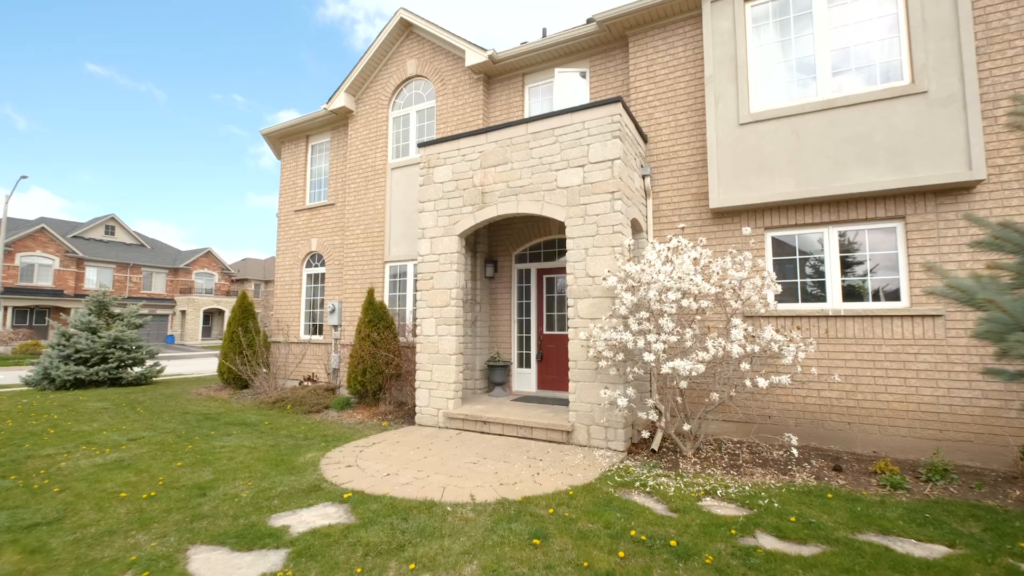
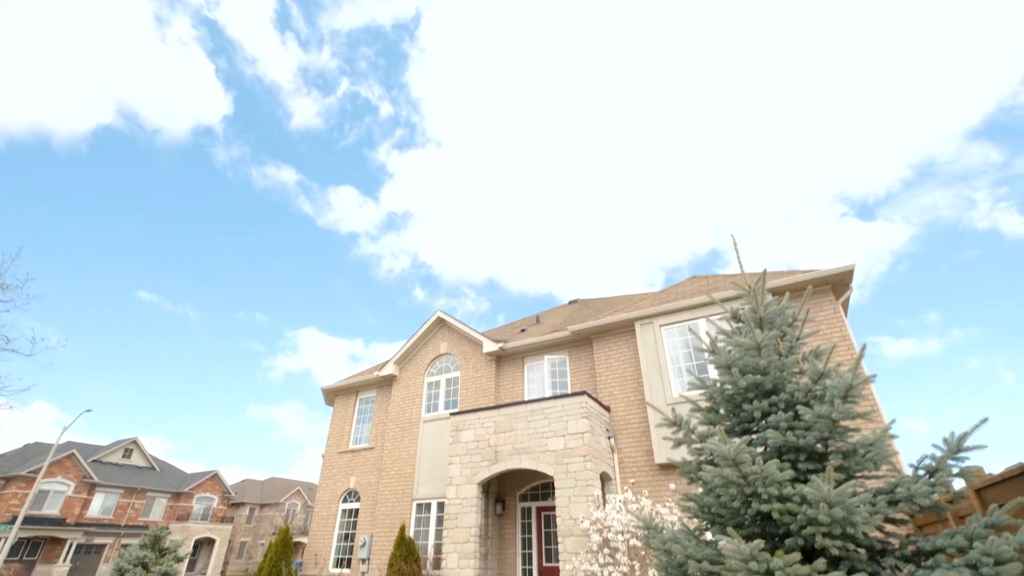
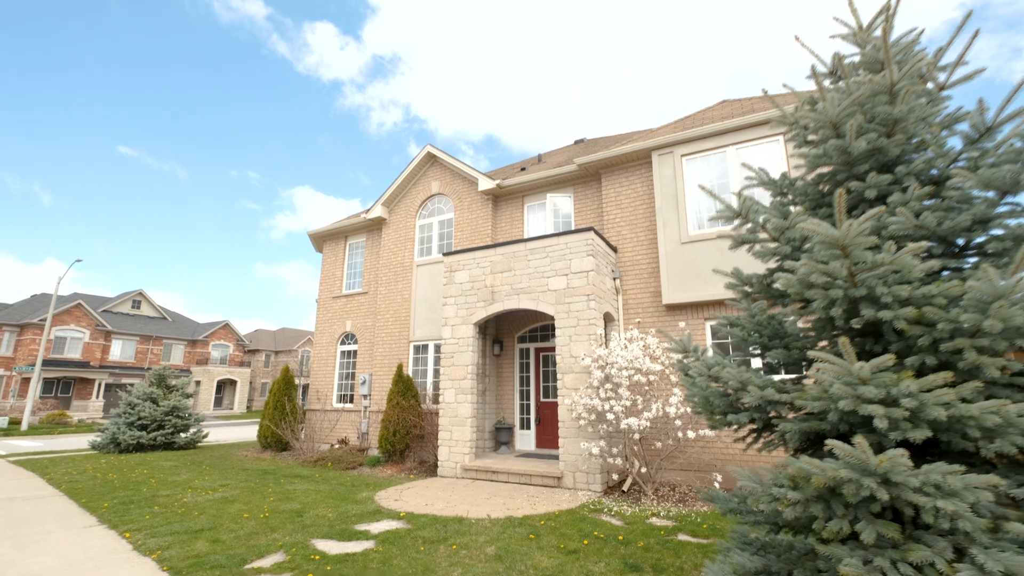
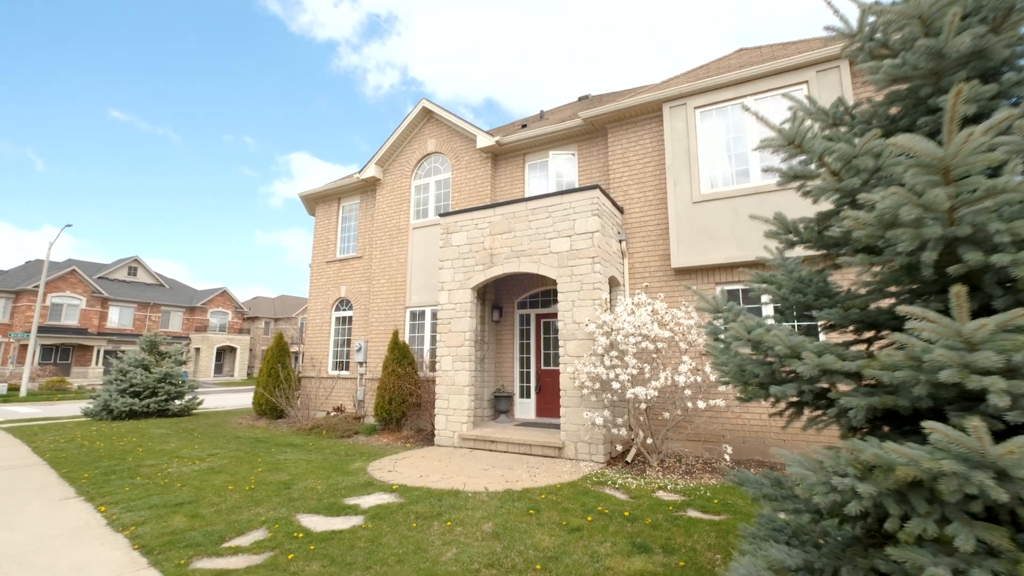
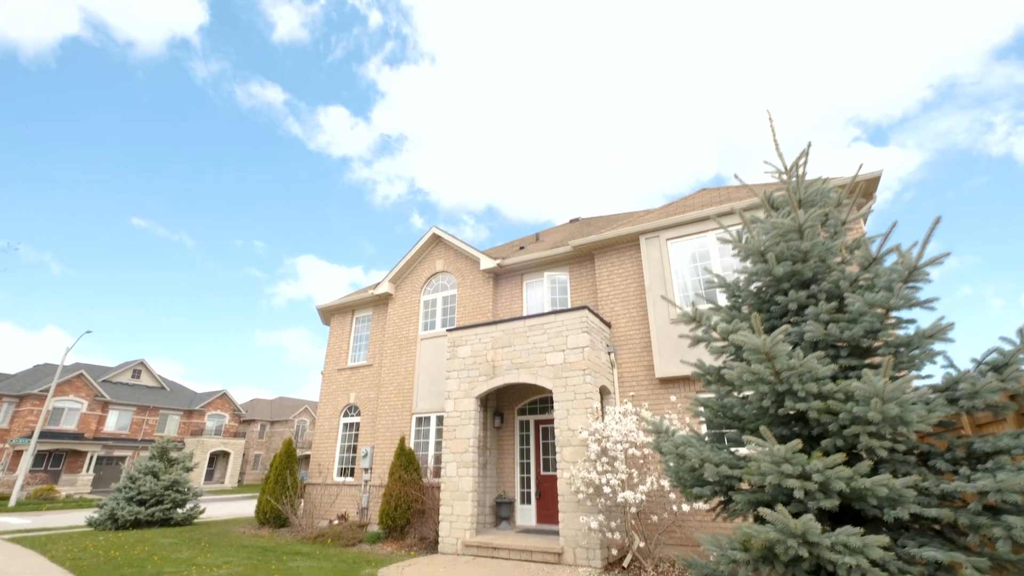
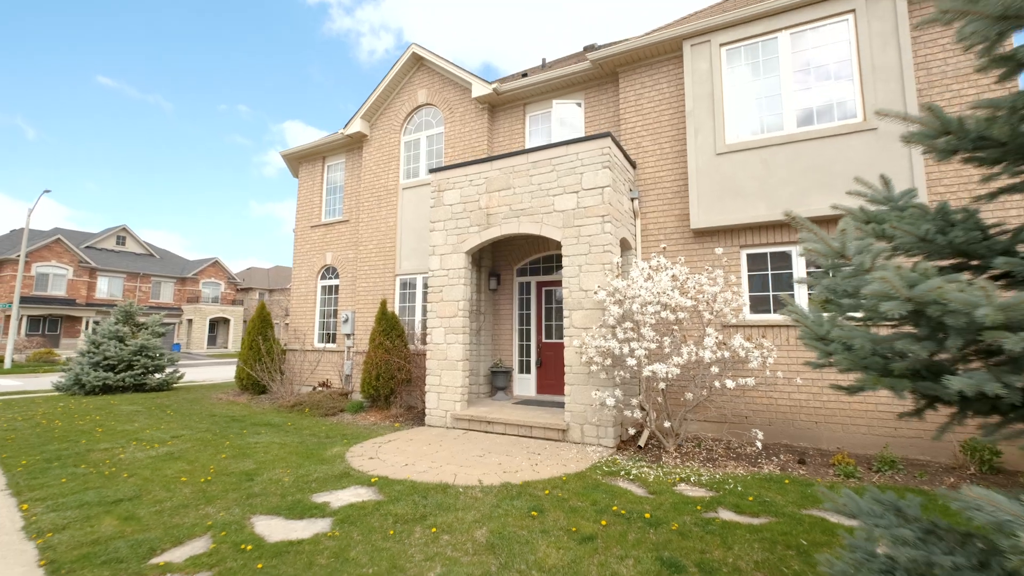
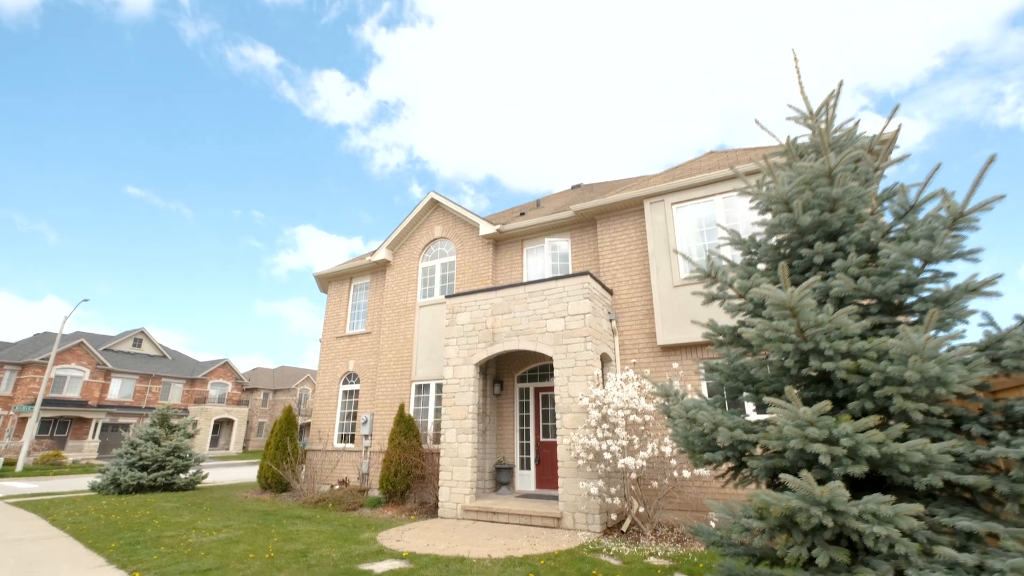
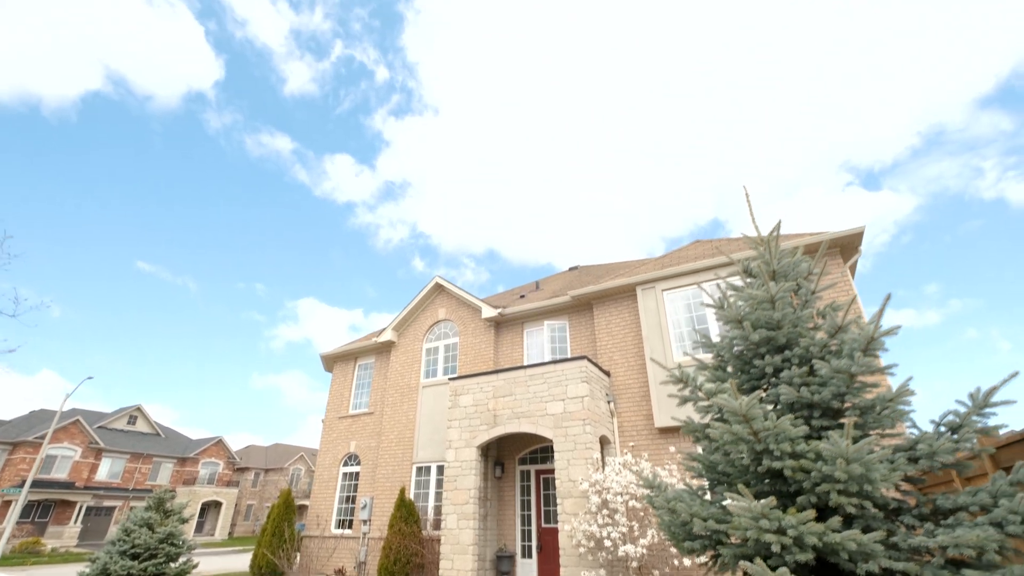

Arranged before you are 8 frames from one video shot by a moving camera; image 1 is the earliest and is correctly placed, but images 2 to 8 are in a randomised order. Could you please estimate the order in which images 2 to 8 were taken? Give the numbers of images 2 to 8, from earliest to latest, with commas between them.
6, 4, 3, 7, 5, 8, 2
